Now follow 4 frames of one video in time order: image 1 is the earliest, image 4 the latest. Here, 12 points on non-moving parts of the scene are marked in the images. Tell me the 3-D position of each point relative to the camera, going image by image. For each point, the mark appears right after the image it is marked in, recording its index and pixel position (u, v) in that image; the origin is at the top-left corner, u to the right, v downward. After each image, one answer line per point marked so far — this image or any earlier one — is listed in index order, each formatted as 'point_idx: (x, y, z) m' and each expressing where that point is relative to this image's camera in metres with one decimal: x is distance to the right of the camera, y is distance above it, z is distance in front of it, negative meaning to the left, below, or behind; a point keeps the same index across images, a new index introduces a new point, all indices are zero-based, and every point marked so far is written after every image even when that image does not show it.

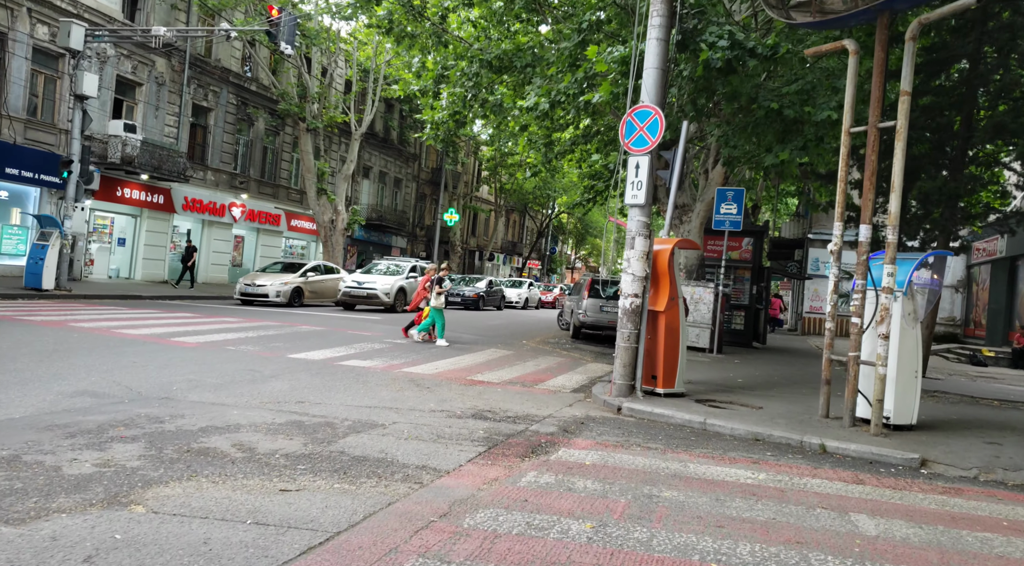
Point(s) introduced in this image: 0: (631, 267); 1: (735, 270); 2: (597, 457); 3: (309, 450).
0: (+1.4, +0.2, +10.0) m
1: (+5.2, +0.3, +19.8) m
2: (+0.7, -1.4, +6.9) m
3: (-1.5, -1.3, +6.4) m
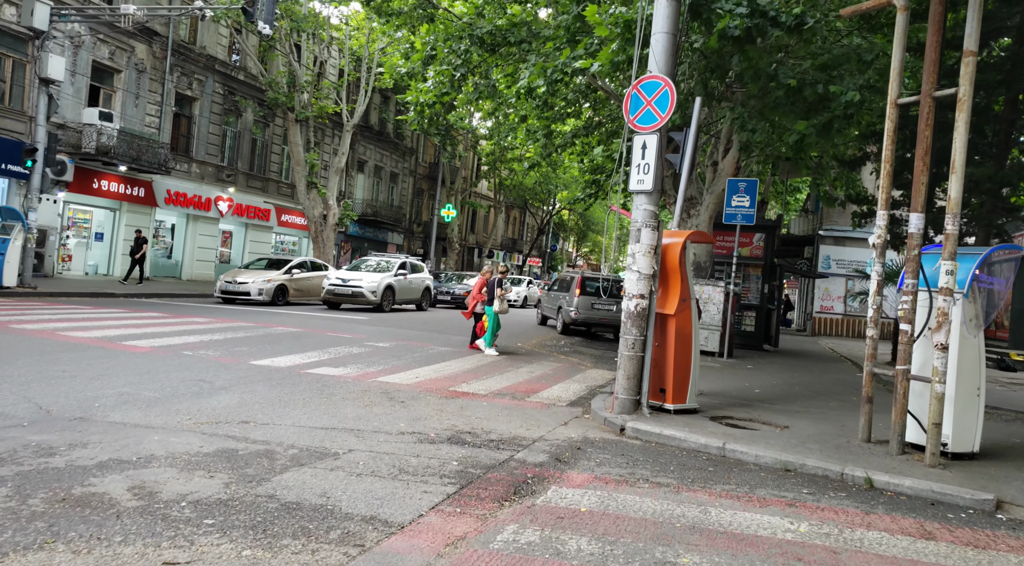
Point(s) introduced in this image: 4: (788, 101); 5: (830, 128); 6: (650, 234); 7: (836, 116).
0: (+1.3, +0.2, +8.6) m
1: (+5.1, +0.3, +18.5) m
2: (+0.5, -1.4, +5.5) m
3: (-1.7, -1.3, +5.1) m
4: (+4.2, +2.8, +12.6) m
5: (+4.6, +2.3, +12.2) m
6: (+1.4, +0.5, +8.6) m
7: (+4.7, +2.4, +12.1) m
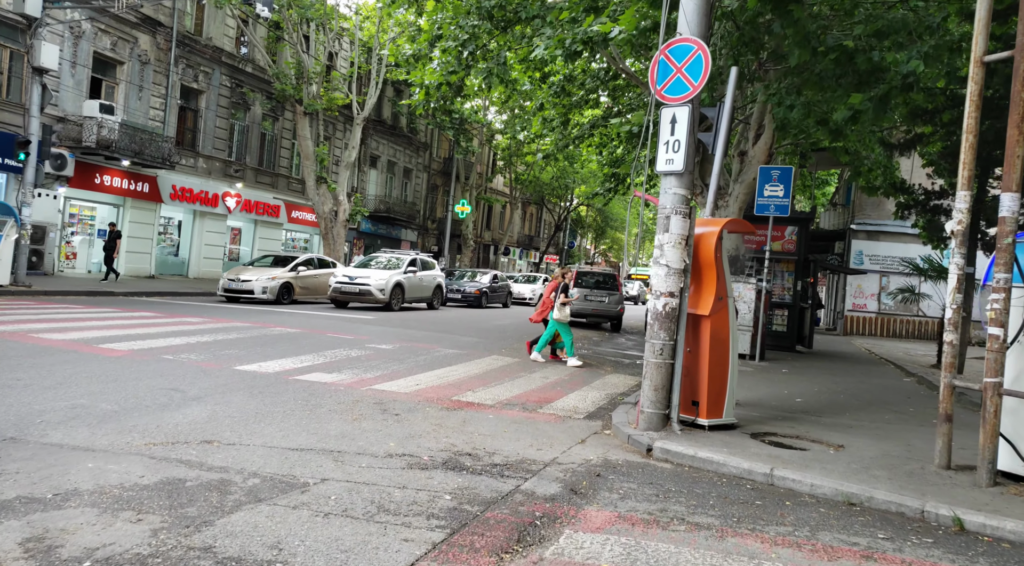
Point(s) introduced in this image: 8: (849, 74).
0: (+1.3, +0.2, +7.5) m
1: (+5.4, +0.4, +17.2) m
2: (+0.5, -1.4, +4.4) m
3: (-1.7, -1.2, +4.0) m
4: (+4.4, +2.8, +11.4) m
5: (+4.8, +2.3, +10.9) m
6: (+1.5, +0.5, +7.5) m
7: (+4.9, +2.5, +10.9) m
8: (+4.5, +2.8, +11.3) m
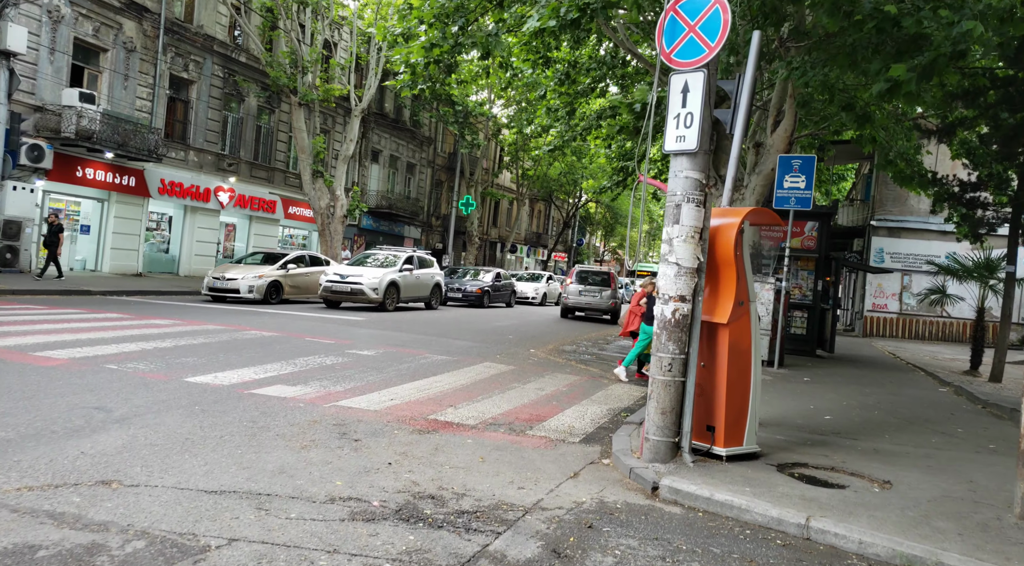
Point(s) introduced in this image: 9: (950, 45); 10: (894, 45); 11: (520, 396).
0: (+1.2, +0.2, +6.2) m
1: (+5.3, +0.4, +15.9) m
2: (+0.4, -1.4, +3.1) m
3: (-1.9, -1.3, +2.8) m
4: (+4.3, +2.8, +10.1) m
5: (+4.7, +2.3, +9.6) m
6: (+1.3, +0.5, +6.2) m
7: (+4.8, +2.5, +9.6) m
8: (+4.4, +2.8, +10.0) m
9: (+4.8, +2.6, +9.5) m
10: (+4.4, +2.7, +9.9) m
11: (+0.1, -1.3, +9.5) m
